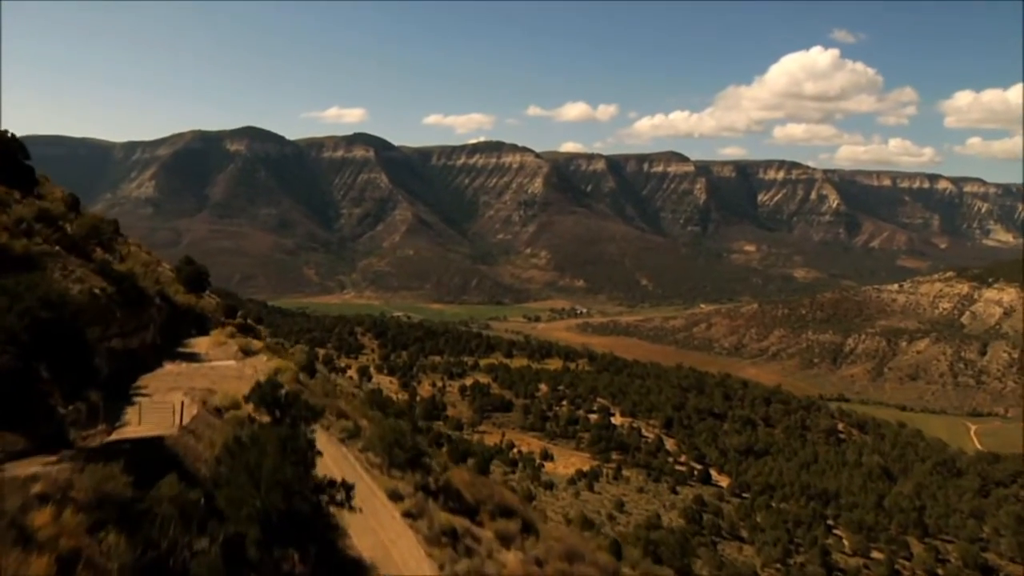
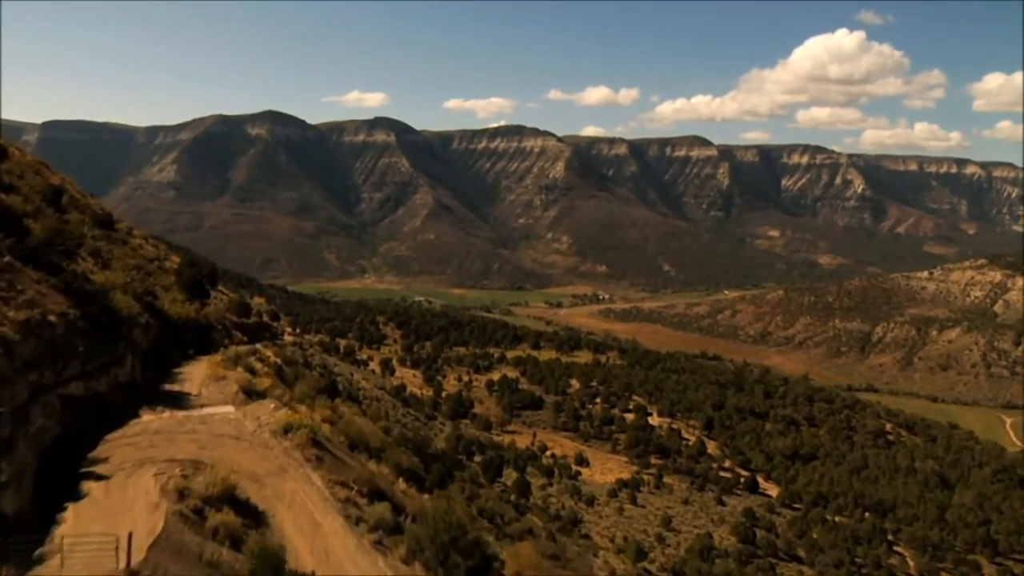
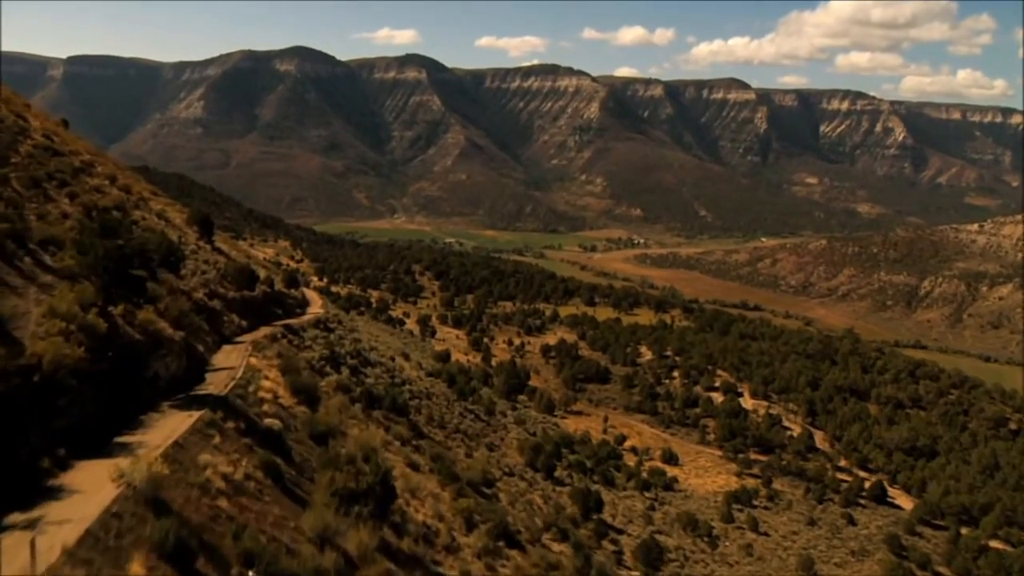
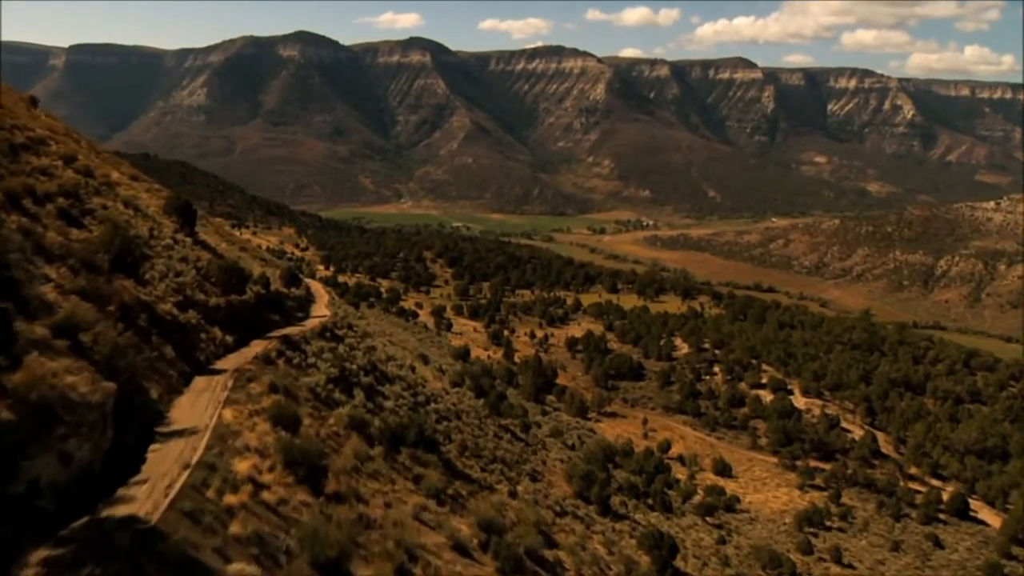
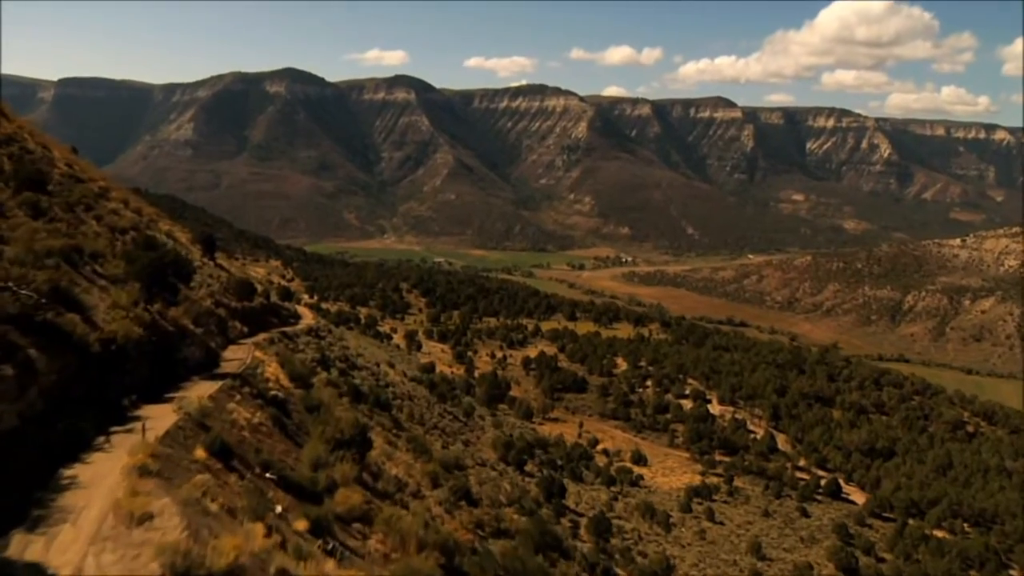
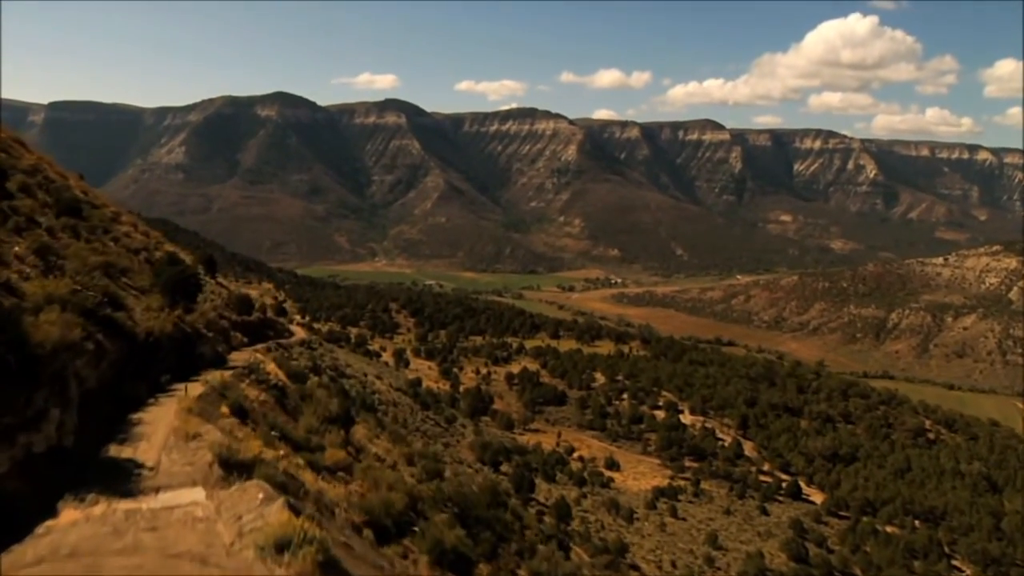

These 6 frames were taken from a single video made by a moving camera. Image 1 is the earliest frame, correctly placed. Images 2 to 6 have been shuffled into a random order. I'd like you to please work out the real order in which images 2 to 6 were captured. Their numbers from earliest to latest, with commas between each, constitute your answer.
2, 6, 5, 3, 4
